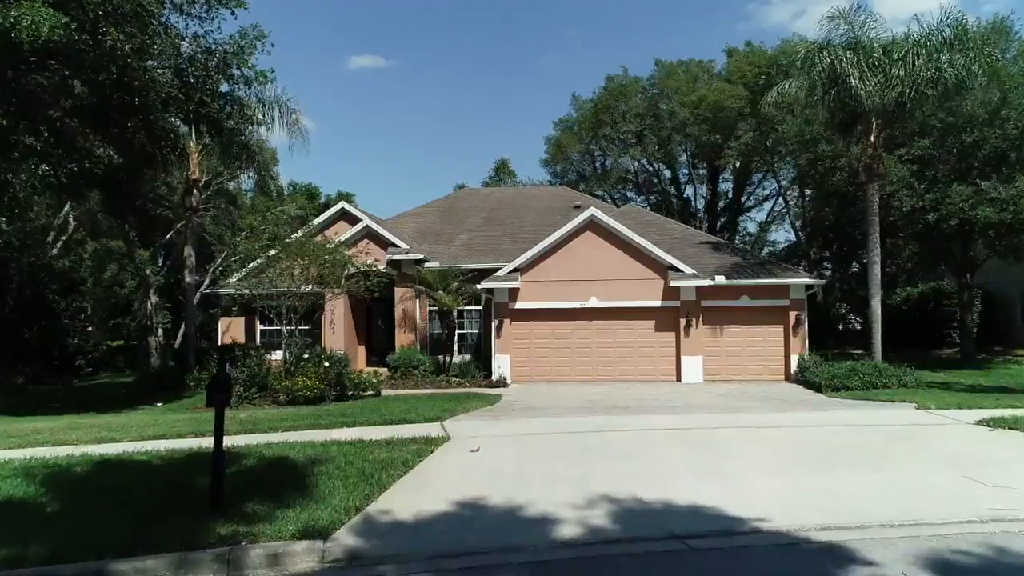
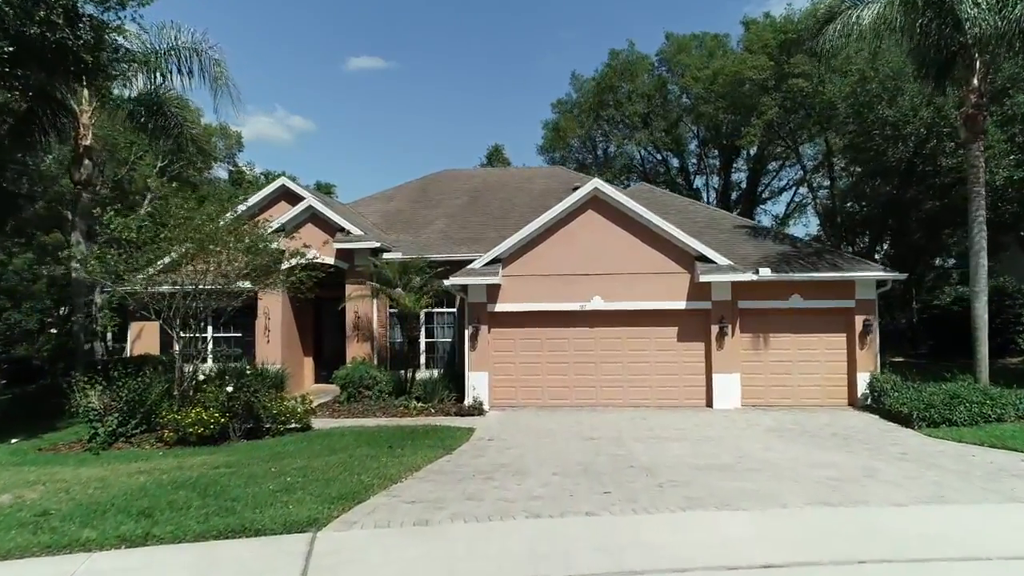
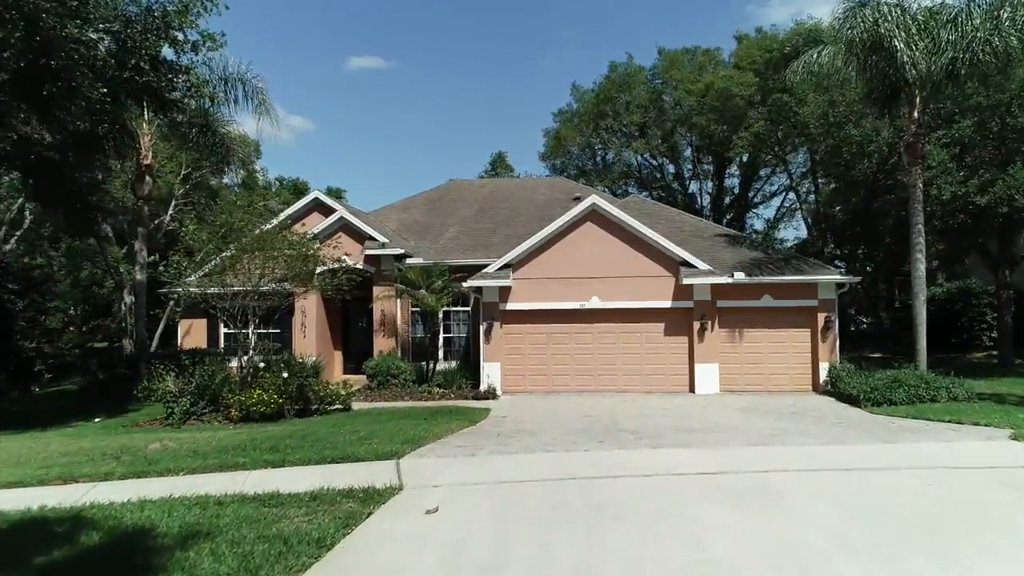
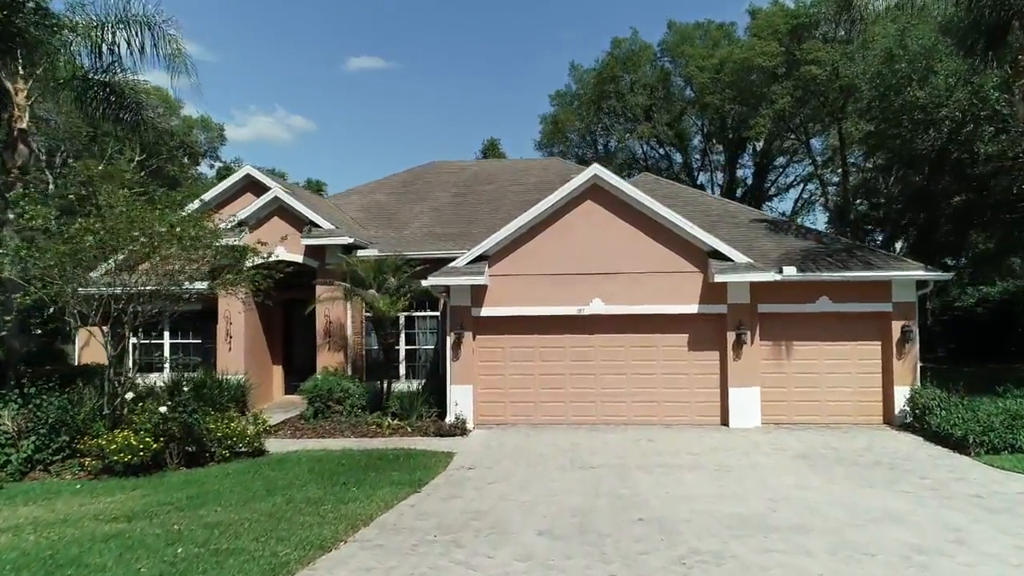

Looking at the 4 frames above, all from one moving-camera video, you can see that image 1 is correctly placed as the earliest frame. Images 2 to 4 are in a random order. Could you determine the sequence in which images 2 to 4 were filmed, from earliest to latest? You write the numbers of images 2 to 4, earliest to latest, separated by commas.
3, 2, 4
